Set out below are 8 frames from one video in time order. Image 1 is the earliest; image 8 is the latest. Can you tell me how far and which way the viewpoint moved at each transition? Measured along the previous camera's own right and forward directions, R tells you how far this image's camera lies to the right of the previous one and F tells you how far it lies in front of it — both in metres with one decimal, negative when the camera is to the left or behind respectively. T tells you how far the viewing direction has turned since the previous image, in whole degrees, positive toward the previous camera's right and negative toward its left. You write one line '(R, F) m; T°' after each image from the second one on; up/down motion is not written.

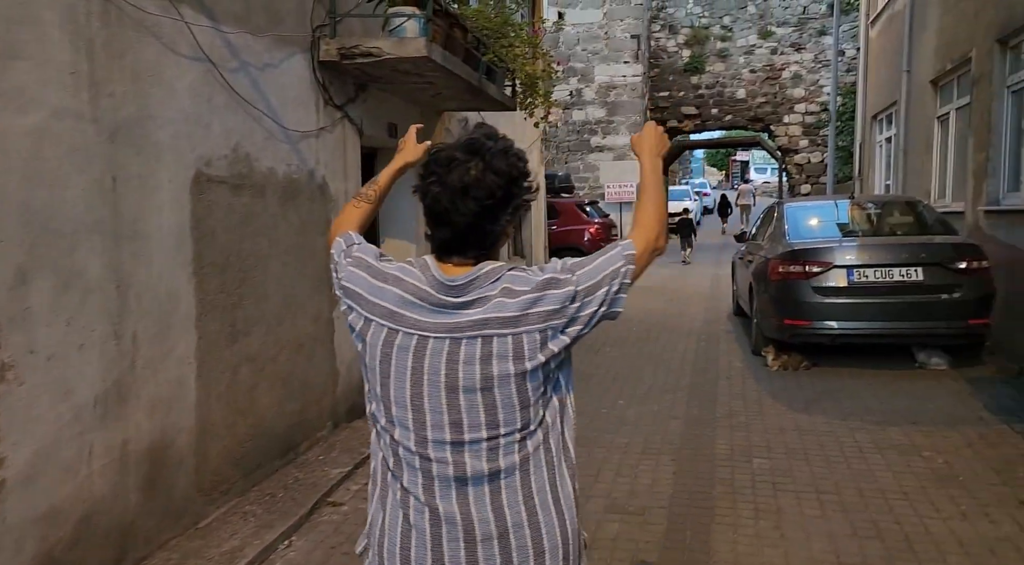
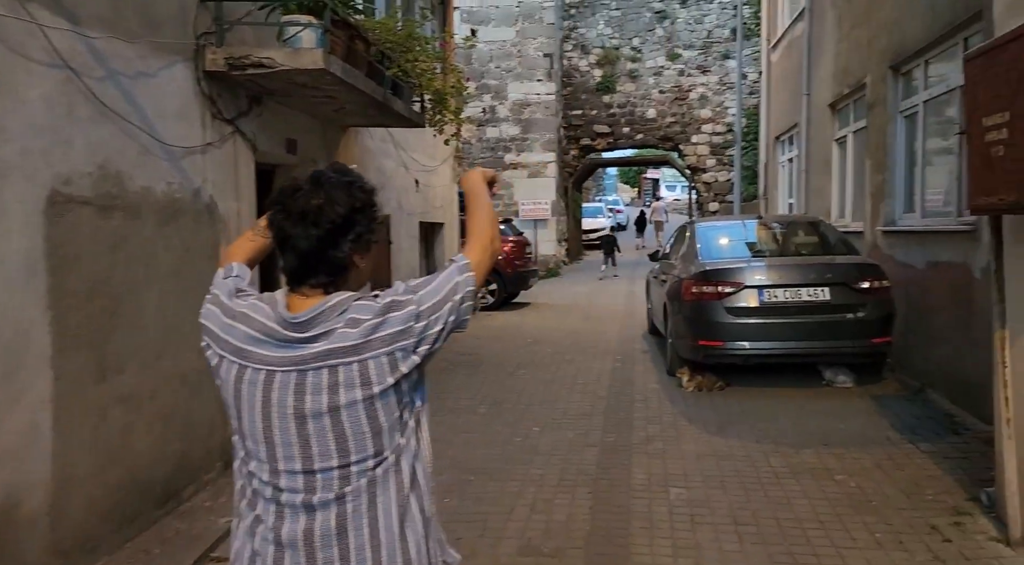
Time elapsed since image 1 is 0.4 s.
(0.0, +0.2) m; +6°
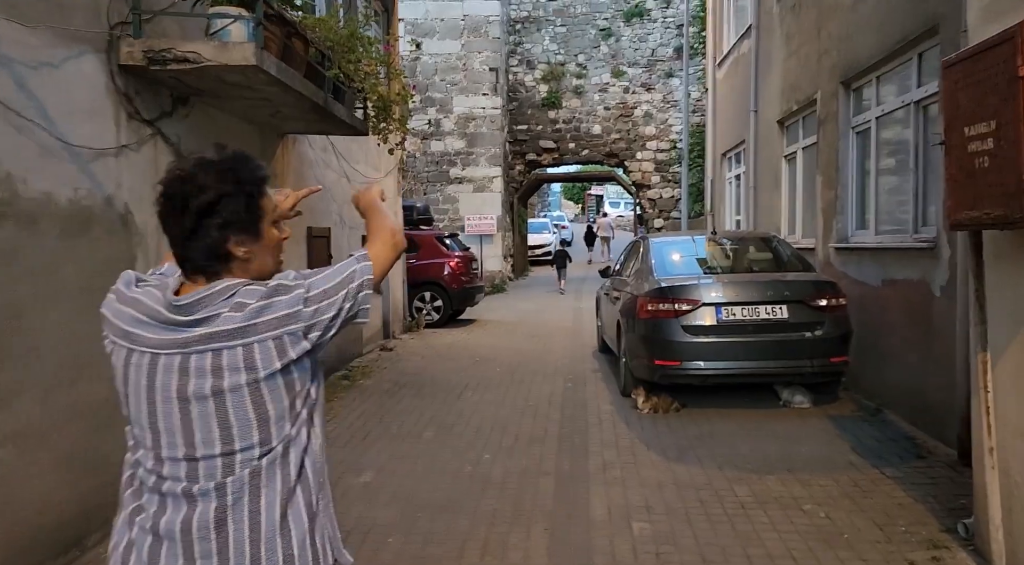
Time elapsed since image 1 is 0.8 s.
(0.0, +0.3) m; +4°
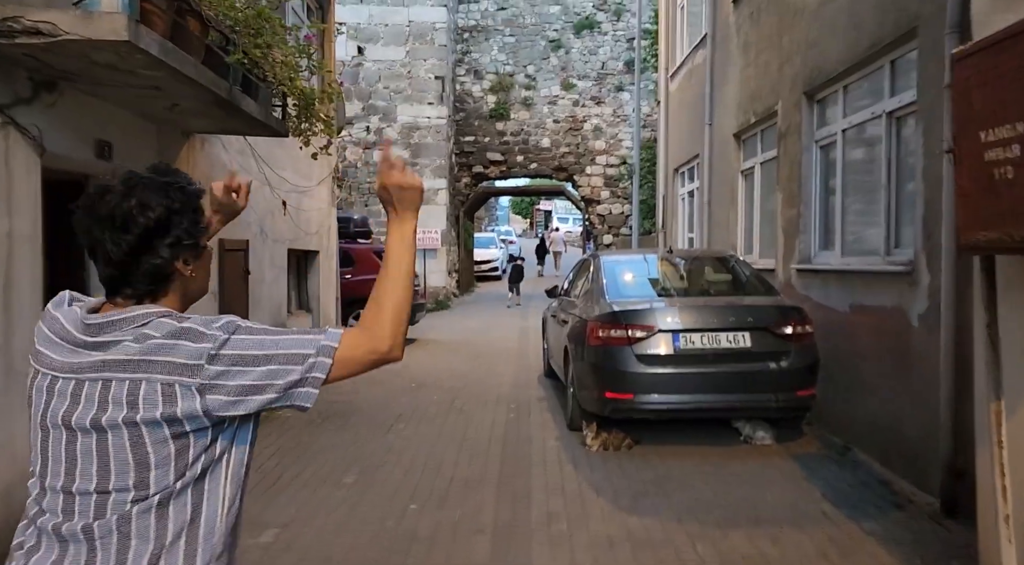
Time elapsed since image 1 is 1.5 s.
(+0.1, +0.7) m; +3°
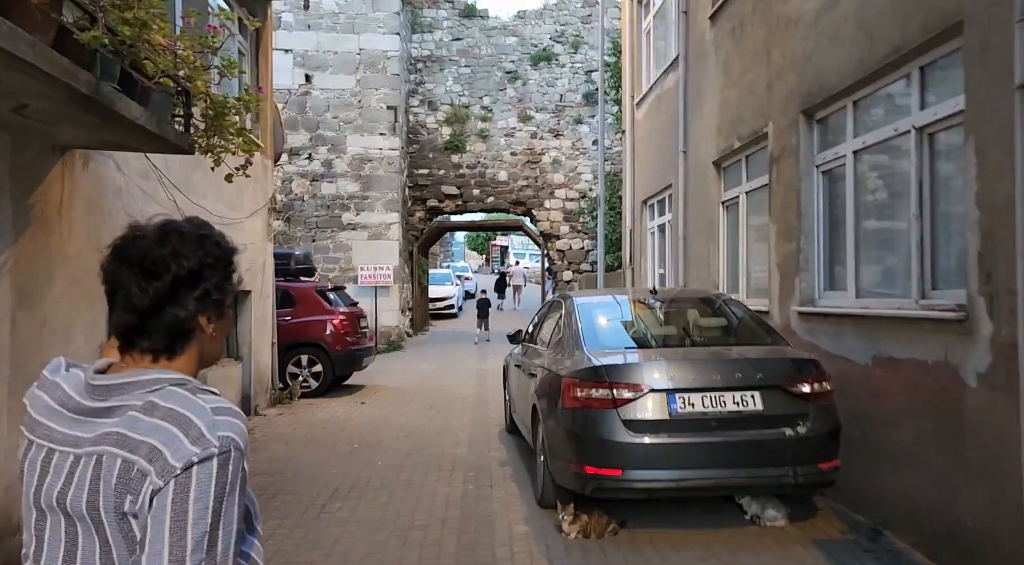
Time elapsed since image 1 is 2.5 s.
(0.0, +1.1) m; +3°
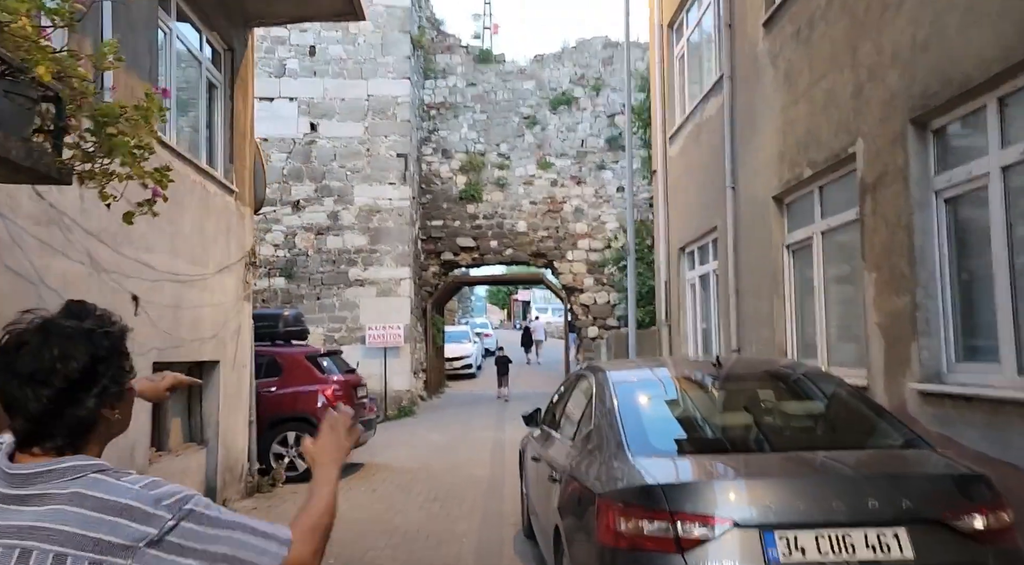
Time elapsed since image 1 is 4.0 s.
(+0.1, +1.6) m; -2°
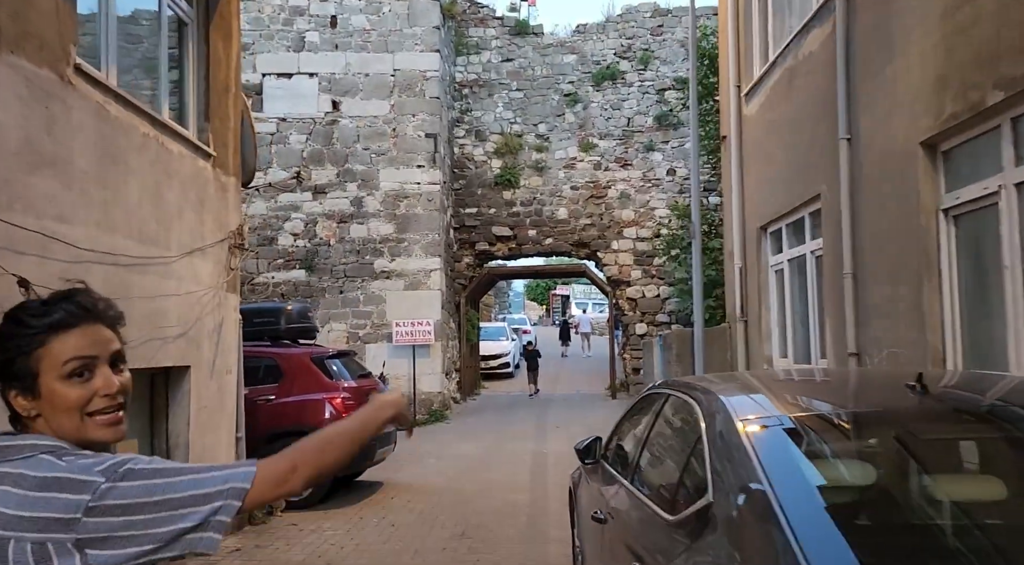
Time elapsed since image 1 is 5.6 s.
(-0.1, +1.9) m; -3°
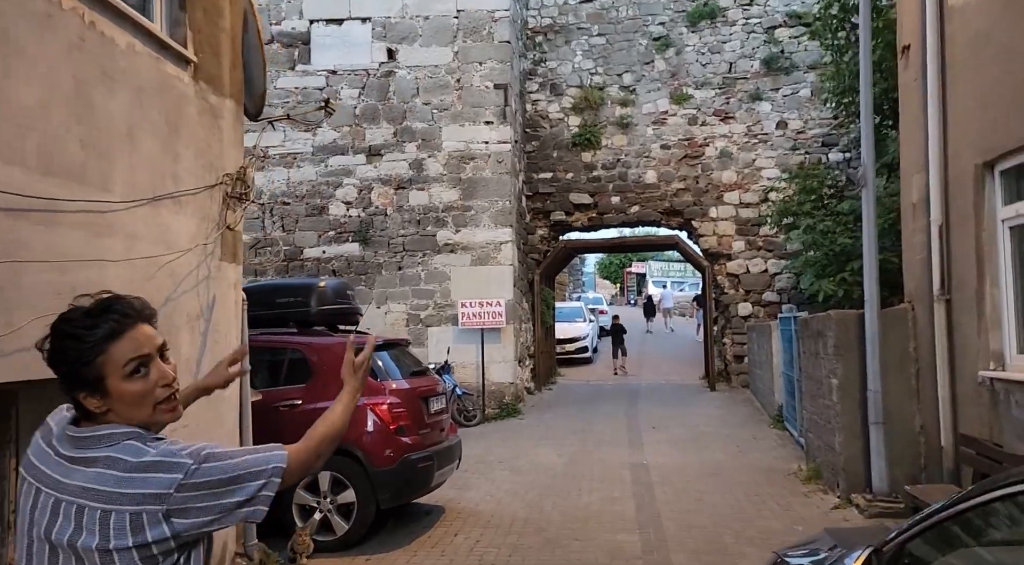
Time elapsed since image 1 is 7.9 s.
(-0.3, +2.4) m; -4°
